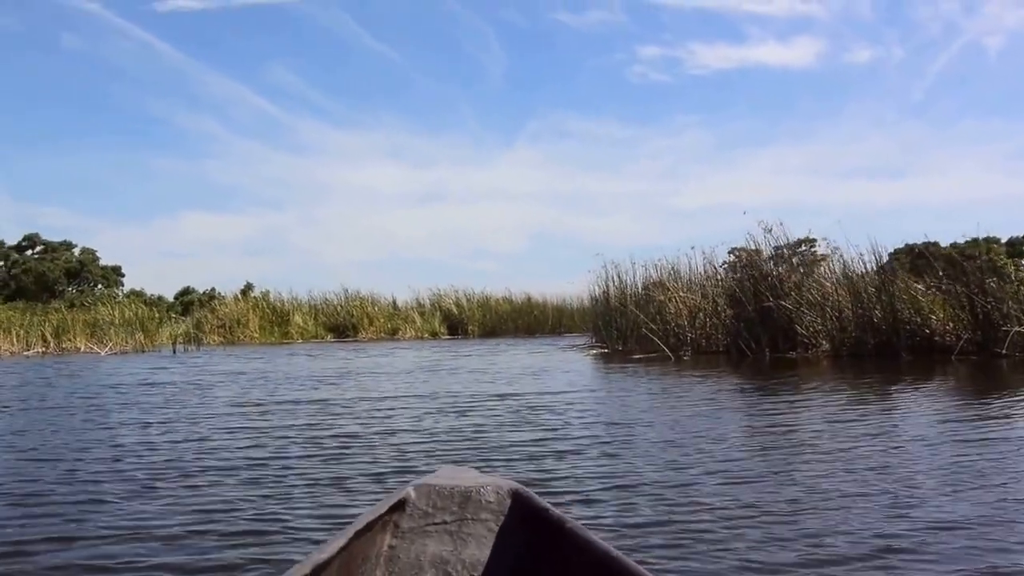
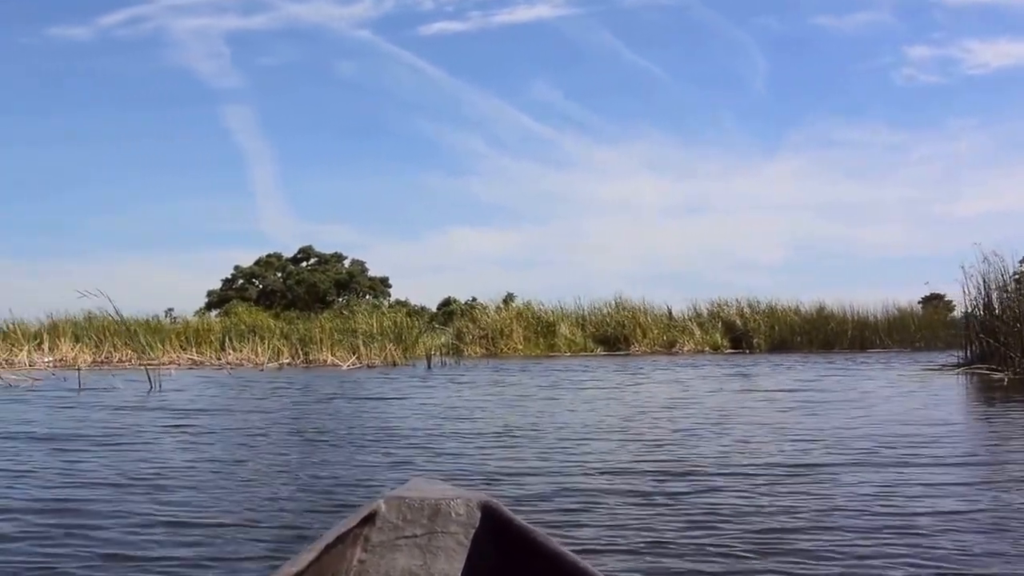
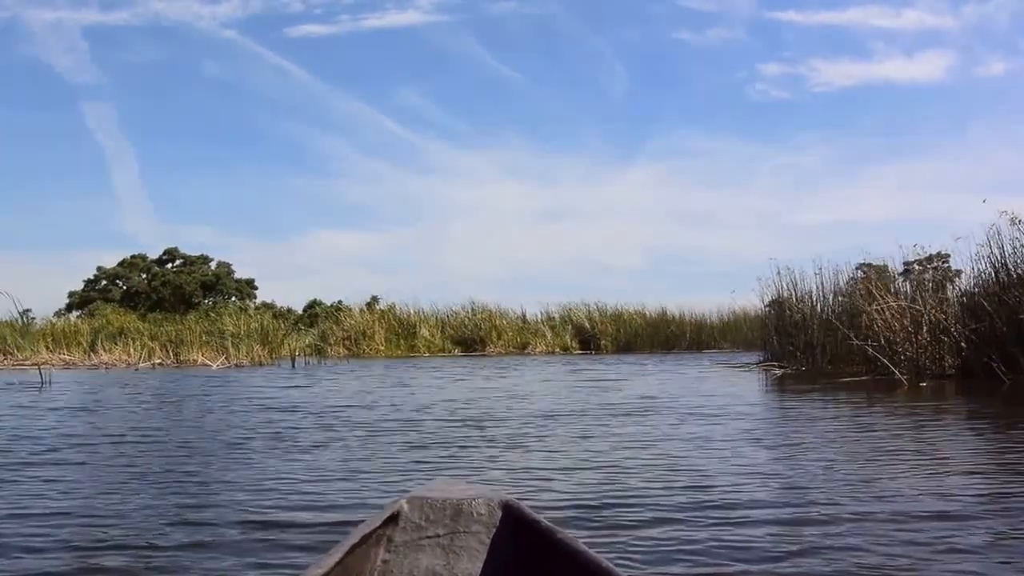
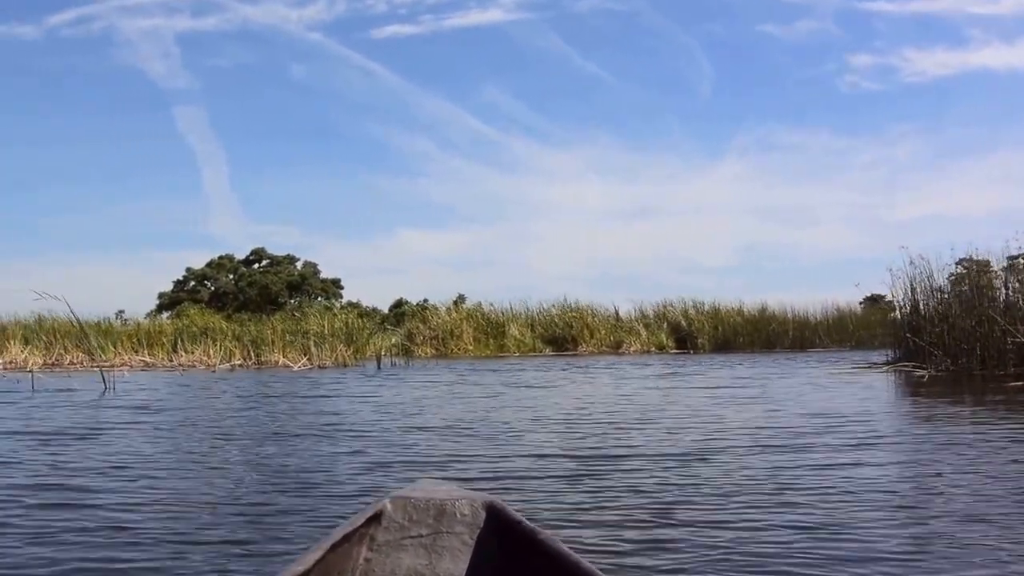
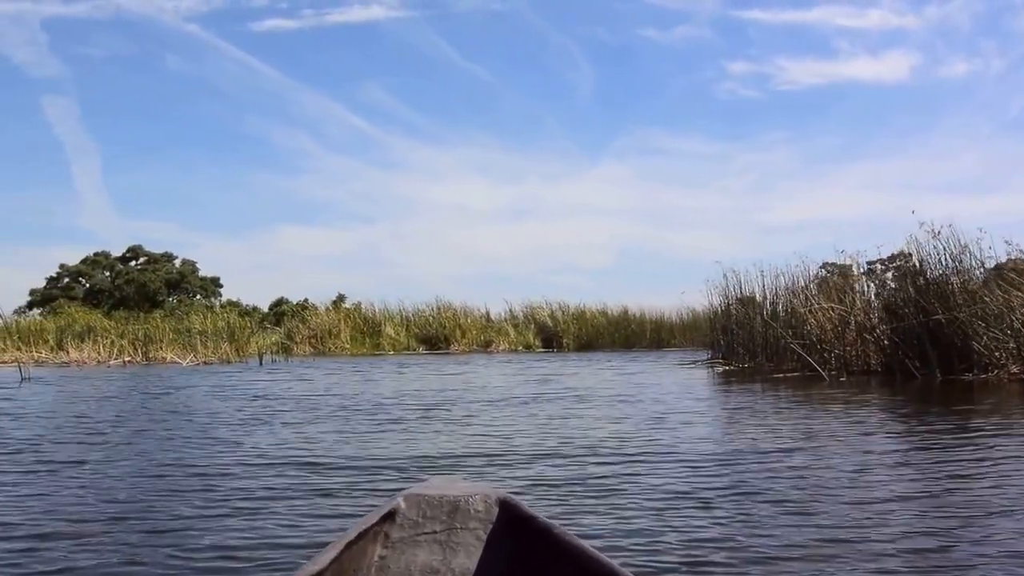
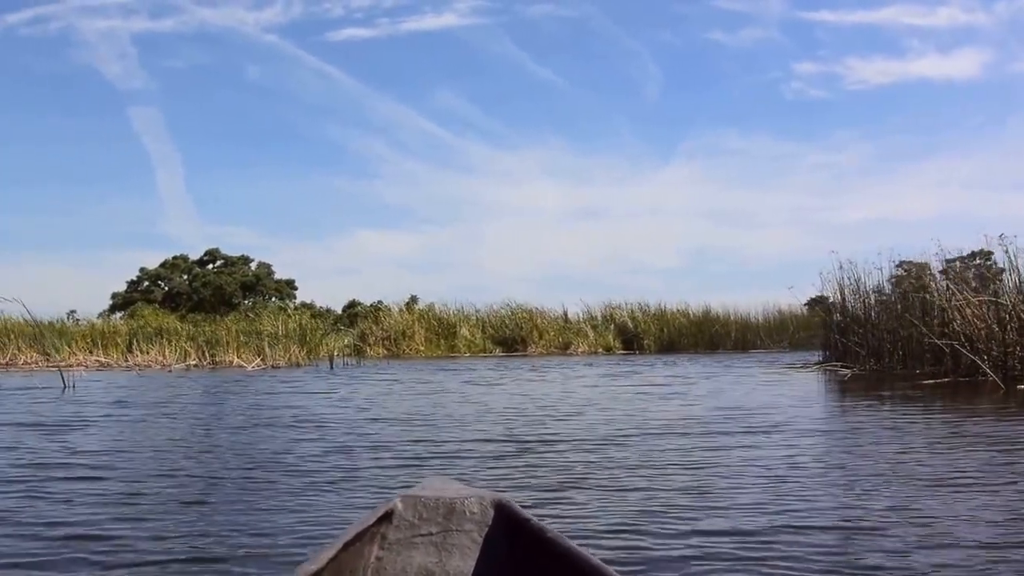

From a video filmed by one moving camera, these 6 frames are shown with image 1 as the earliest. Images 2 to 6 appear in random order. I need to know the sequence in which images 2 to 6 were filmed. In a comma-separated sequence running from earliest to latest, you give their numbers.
5, 3, 6, 4, 2
